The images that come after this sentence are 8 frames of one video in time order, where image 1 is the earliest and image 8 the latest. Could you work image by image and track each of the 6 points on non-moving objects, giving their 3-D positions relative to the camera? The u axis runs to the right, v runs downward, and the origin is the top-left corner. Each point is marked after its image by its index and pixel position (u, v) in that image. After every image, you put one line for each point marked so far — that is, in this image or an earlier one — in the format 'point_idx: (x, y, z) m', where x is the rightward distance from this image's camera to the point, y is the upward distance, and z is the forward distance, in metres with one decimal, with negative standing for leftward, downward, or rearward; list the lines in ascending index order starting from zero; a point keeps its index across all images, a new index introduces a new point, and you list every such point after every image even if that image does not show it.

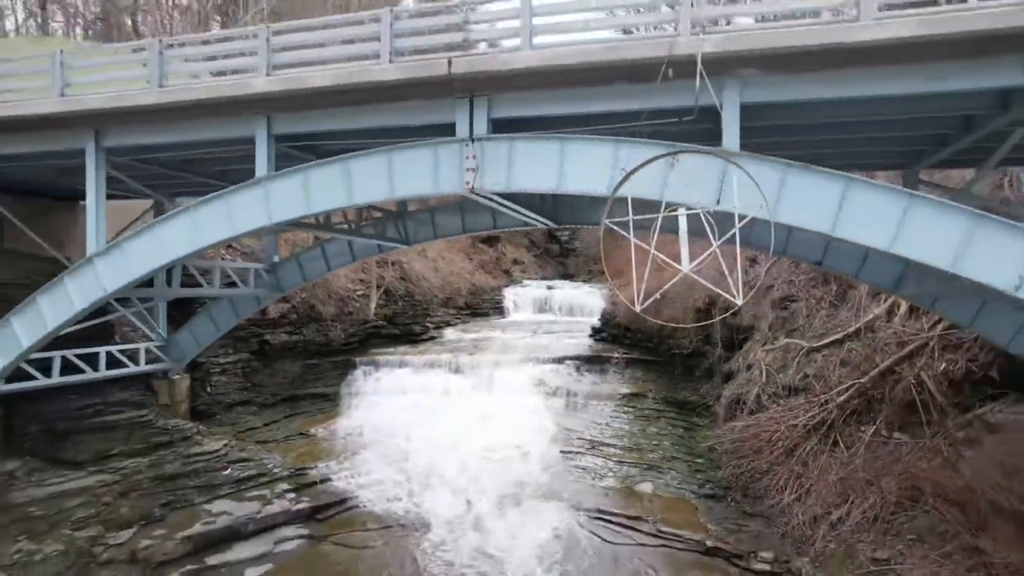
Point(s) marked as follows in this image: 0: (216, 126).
0: (-4.6, +2.6, +5.9) m
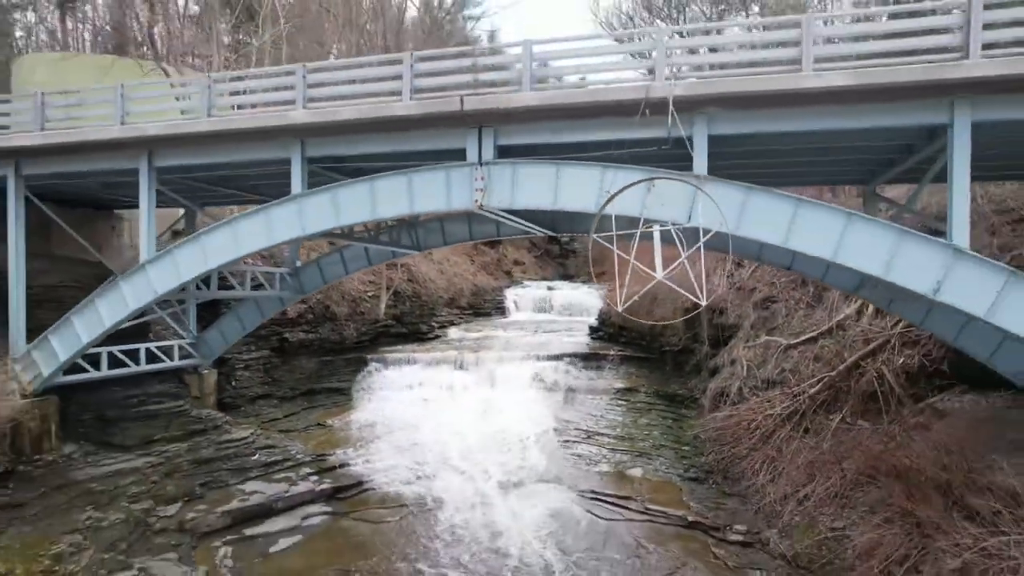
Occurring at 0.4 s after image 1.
0: (-4.5, +2.5, +6.7) m
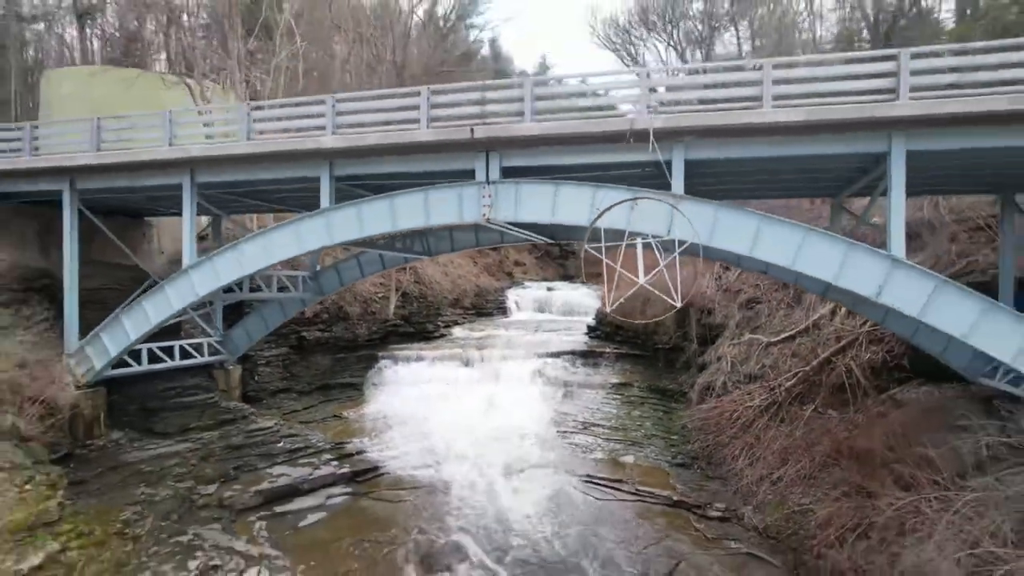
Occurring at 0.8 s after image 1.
0: (-4.5, +2.4, +7.6) m
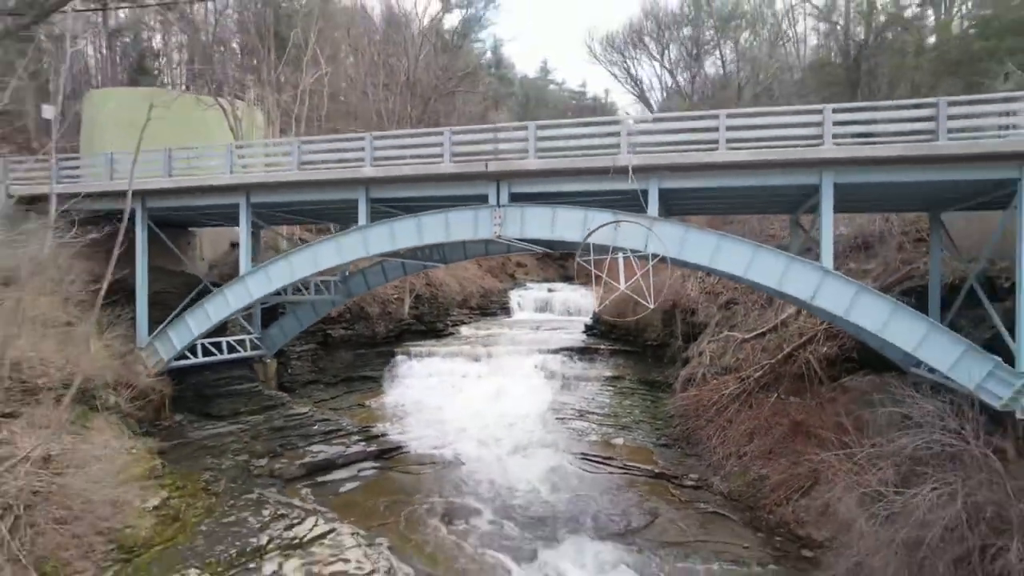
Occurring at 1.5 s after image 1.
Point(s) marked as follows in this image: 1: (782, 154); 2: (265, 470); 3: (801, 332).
0: (-4.3, +2.4, +9.1) m
1: (+5.0, +2.5, +7.0) m
2: (-6.1, -4.5, +9.3) m
3: (+8.3, -1.3, +10.8) m
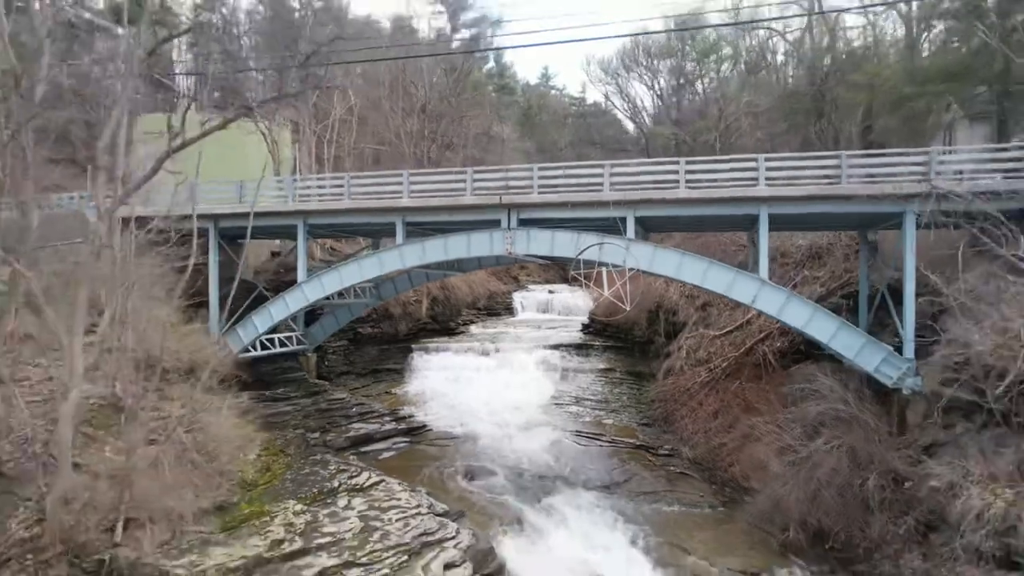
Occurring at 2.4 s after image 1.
0: (-4.1, +2.2, +11.3) m
1: (+5.2, +2.4, +9.2) m
2: (-5.9, -4.6, +11.5) m
3: (+8.5, -1.4, +13.0) m
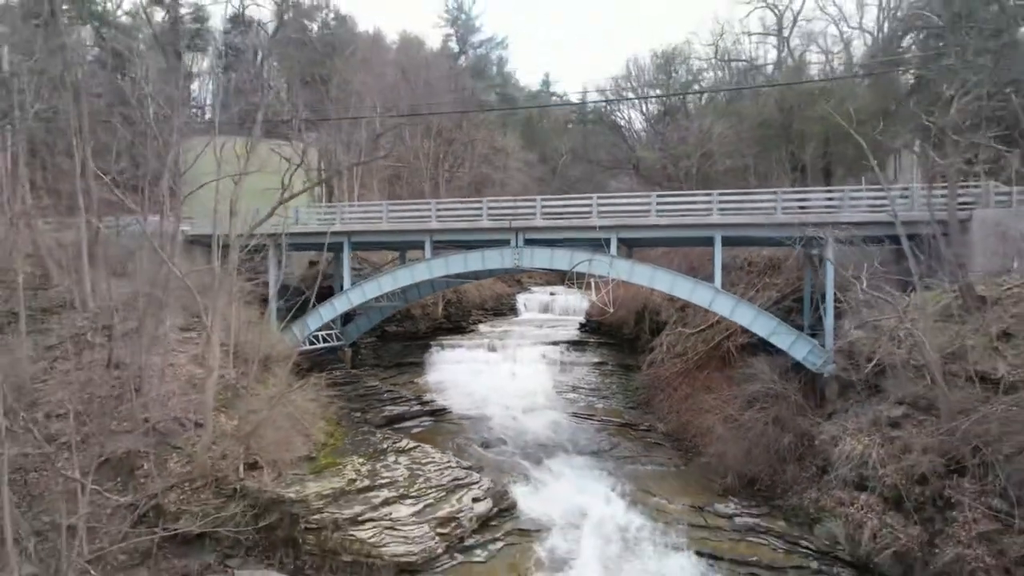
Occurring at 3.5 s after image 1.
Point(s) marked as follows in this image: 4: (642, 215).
0: (-3.9, +2.0, +13.9) m
1: (+5.5, +2.1, +11.7) m
2: (-5.6, -4.9, +14.1) m
3: (+8.8, -1.6, +15.5) m
4: (+4.3, +2.4, +12.3) m
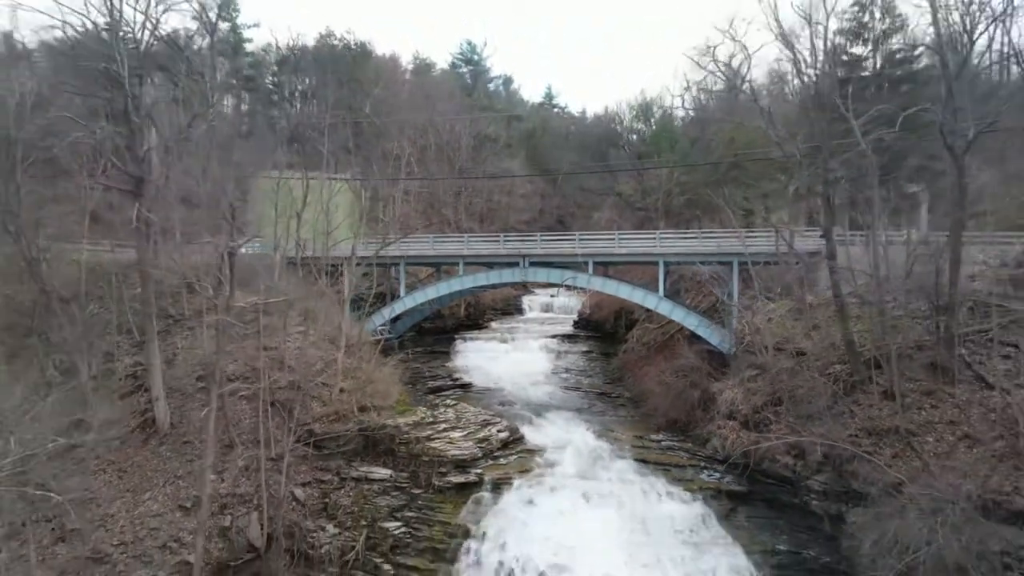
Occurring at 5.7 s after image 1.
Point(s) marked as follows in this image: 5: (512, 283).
0: (-3.4, +1.5, +19.5) m
1: (+5.9, +1.7, +17.3) m
2: (-5.2, -5.3, +19.8) m
3: (+9.2, -2.0, +21.0) m
4: (+4.7, +2.0, +17.8) m
5: (0.0, +0.3, +18.9) m
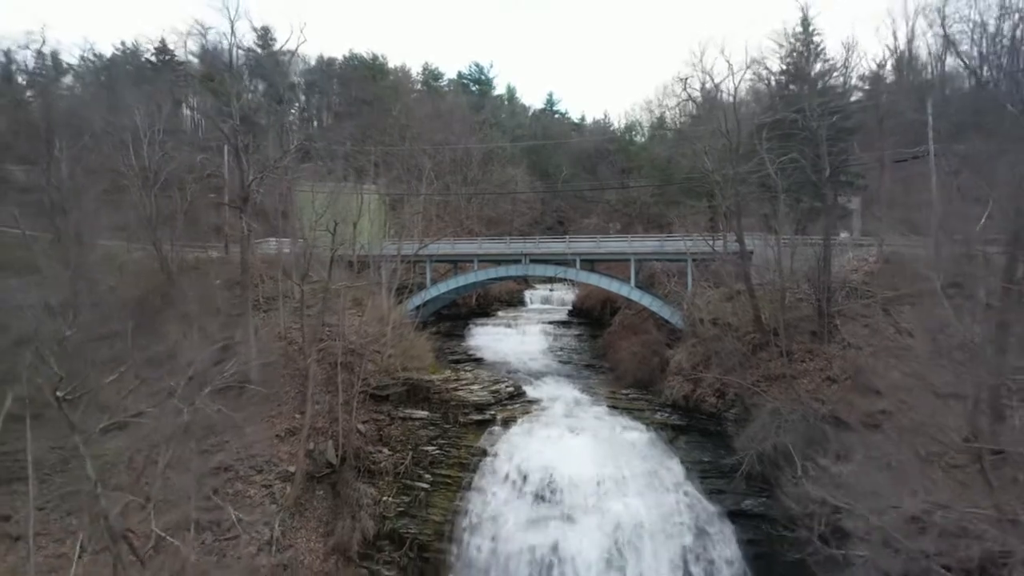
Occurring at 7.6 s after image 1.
0: (-3.2, +2.1, +24.4) m
1: (+6.2, +2.2, +22.2) m
2: (-4.9, -4.8, +24.7) m
3: (+9.5, -1.5, +25.9) m
4: (+5.0, +2.5, +22.7) m
5: (+0.3, +0.8, +23.8) m
